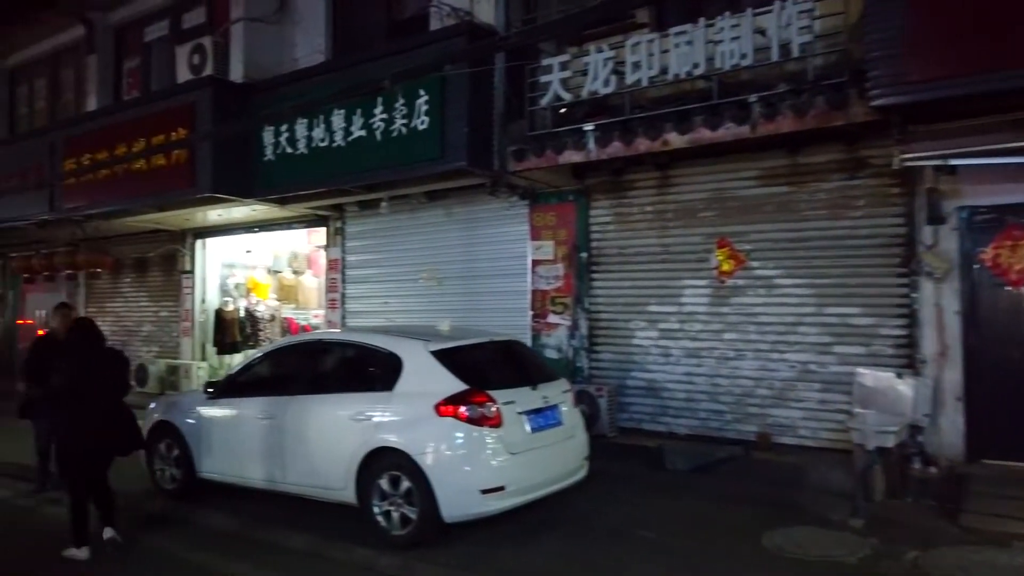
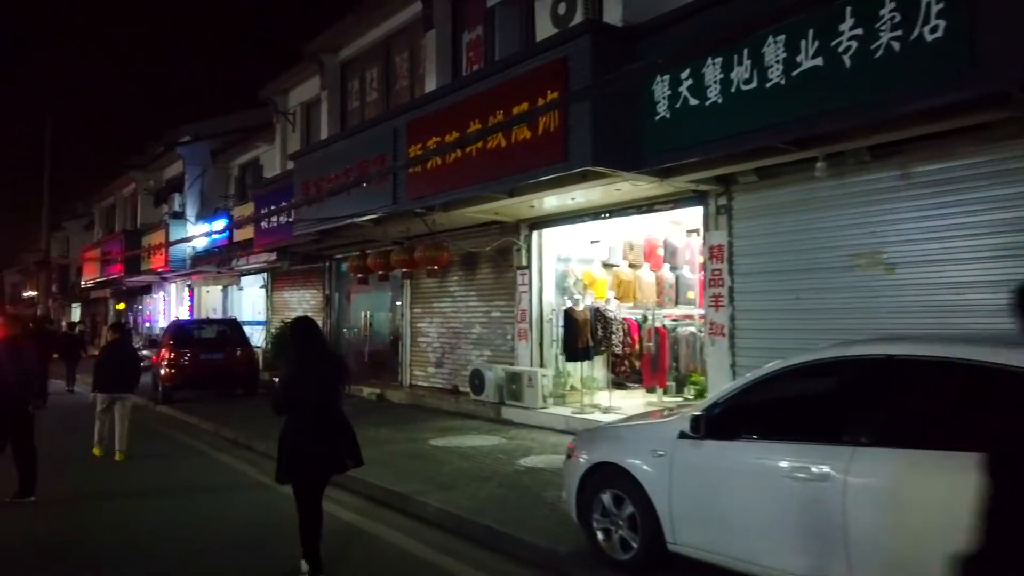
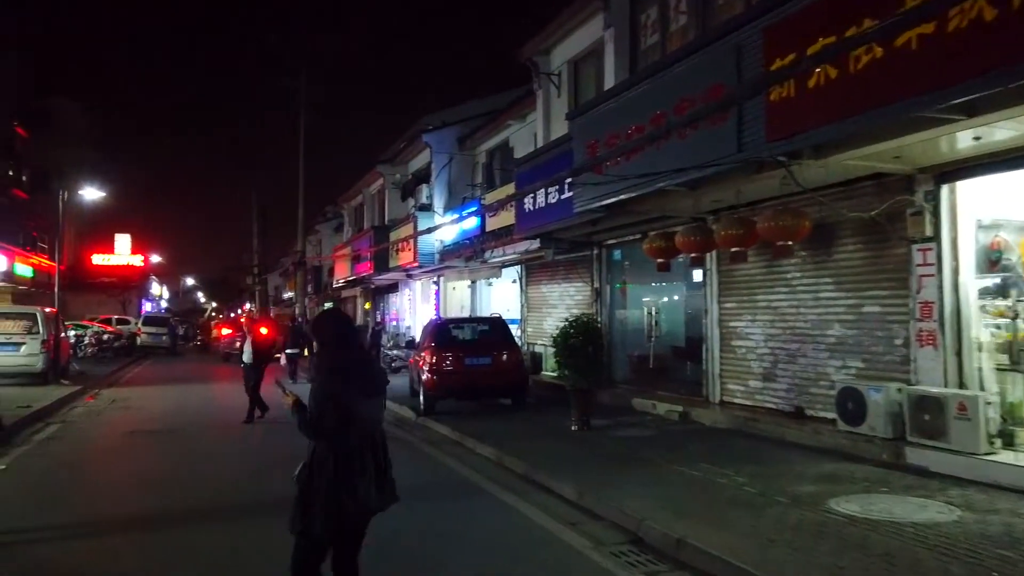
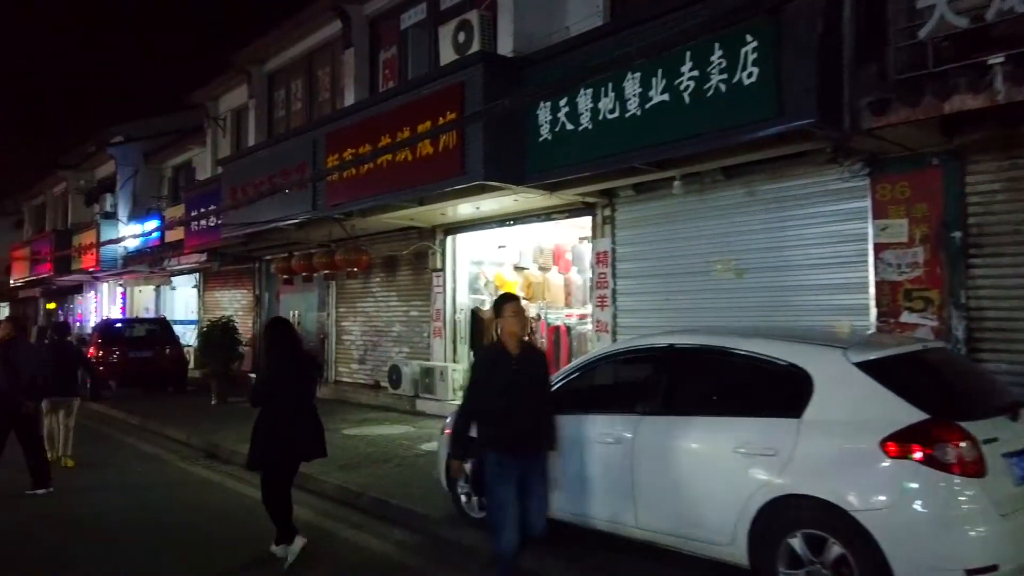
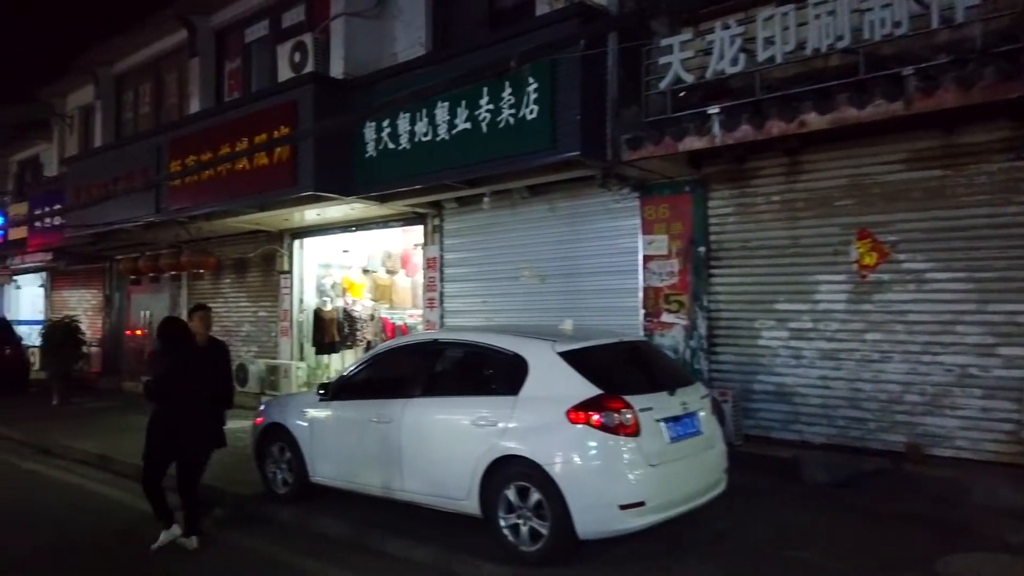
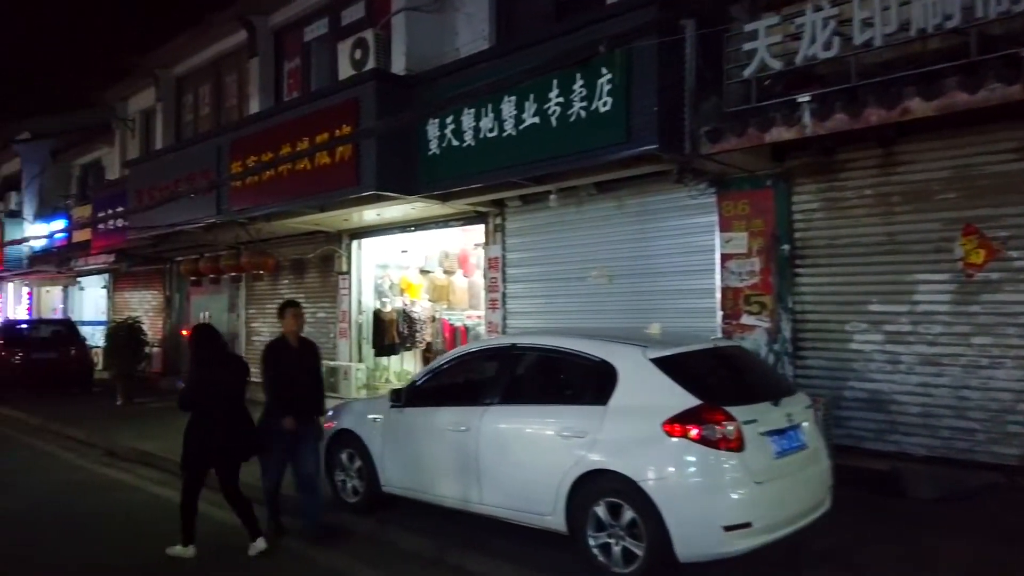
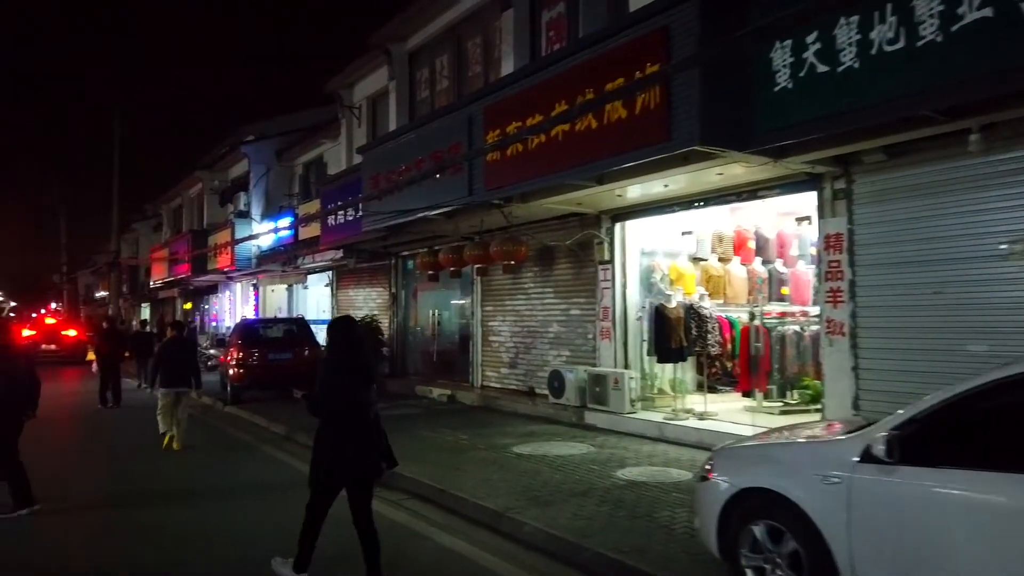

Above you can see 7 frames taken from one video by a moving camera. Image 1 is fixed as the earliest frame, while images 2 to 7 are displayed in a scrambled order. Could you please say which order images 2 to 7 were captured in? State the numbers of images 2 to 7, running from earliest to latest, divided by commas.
5, 6, 4, 2, 7, 3
